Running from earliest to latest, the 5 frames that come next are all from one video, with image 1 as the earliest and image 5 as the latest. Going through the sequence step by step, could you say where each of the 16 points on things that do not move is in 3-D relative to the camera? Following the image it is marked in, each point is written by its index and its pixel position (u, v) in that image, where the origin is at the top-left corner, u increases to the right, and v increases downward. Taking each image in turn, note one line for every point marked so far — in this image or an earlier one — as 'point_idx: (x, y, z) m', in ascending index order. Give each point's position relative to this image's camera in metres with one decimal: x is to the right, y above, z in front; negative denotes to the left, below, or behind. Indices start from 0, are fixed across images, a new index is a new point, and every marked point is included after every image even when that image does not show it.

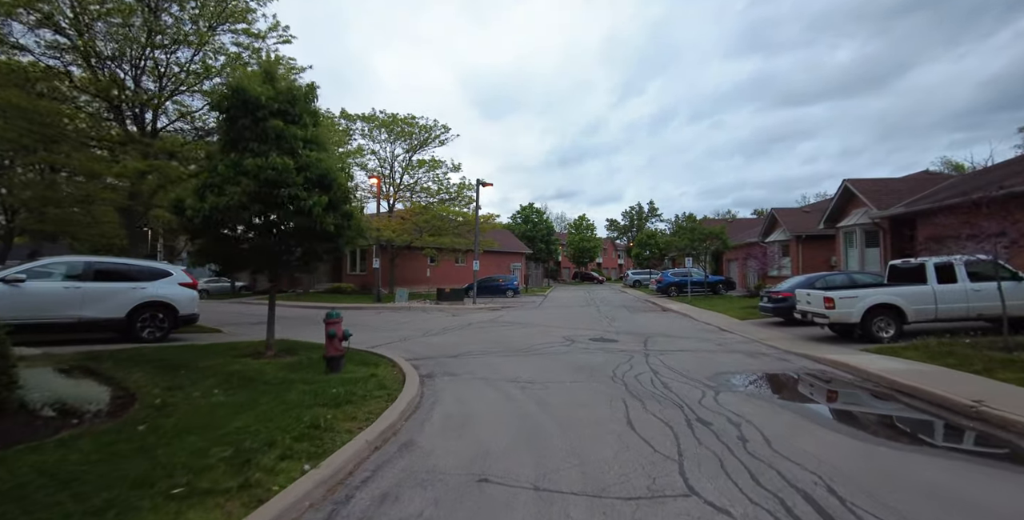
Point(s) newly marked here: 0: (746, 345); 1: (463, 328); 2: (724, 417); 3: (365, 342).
0: (+6.2, -2.2, +11.3) m
1: (-1.7, -2.4, +14.9) m
2: (+2.8, -2.0, +5.5) m
3: (-4.2, -2.4, +12.1) m
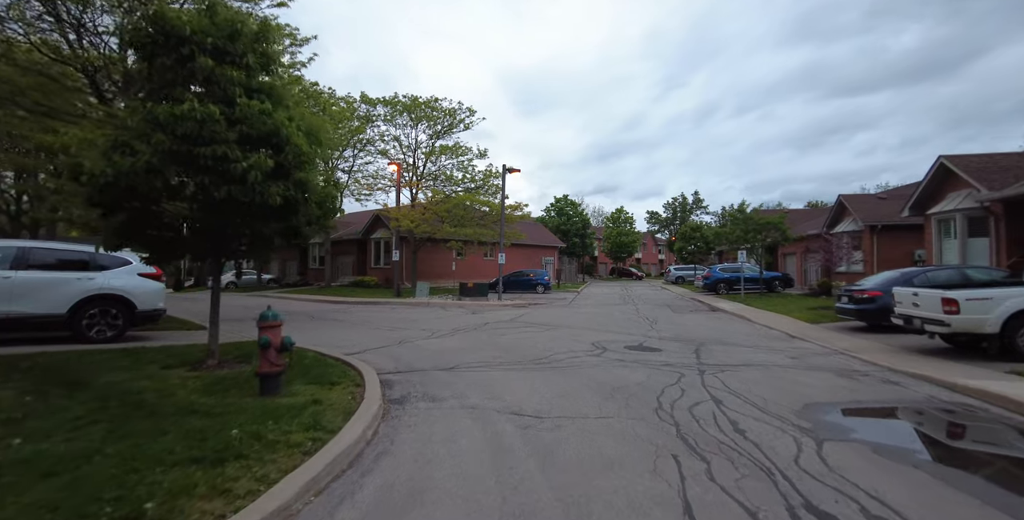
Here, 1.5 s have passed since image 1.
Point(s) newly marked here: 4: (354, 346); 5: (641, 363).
0: (+6.5, -2.0, +8.7) m
1: (-1.1, -2.1, +12.9) m
2: (+2.6, -1.9, +3.3) m
3: (-3.8, -2.1, +10.4) m
4: (-3.9, -2.1, +10.4) m
5: (+2.4, -2.0, +8.1) m
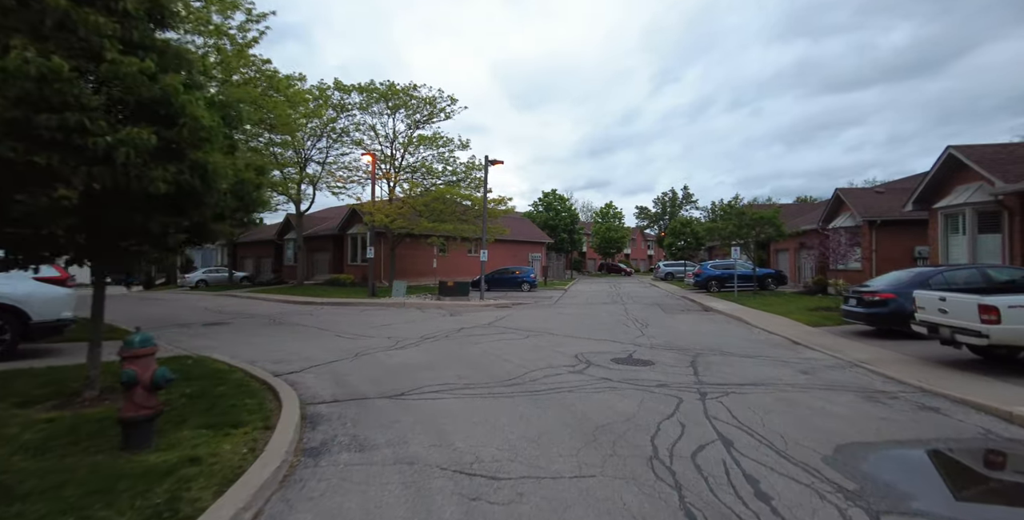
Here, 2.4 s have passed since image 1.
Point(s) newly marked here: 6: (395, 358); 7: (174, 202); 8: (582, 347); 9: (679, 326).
0: (+6.0, -2.0, +7.6) m
1: (-1.7, -2.1, +11.6) m
2: (+2.2, -1.9, +2.0) m
3: (-4.4, -2.1, +9.0) m
4: (-4.5, -2.2, +9.0) m
5: (+1.9, -2.0, +6.9) m
6: (-2.5, -2.1, +9.1) m
7: (-4.3, +0.7, +5.3) m
8: (+1.6, -2.0, +9.8) m
9: (+5.4, -2.1, +13.7) m
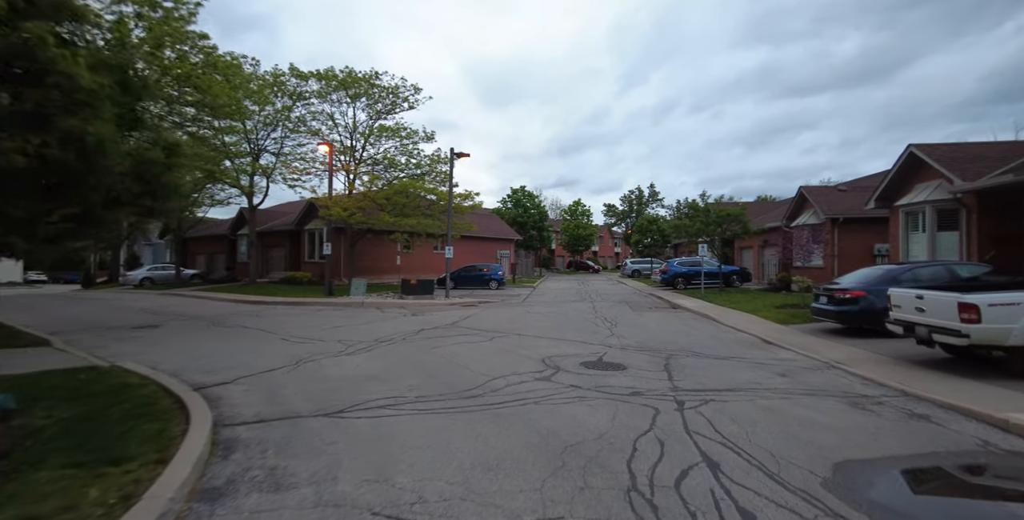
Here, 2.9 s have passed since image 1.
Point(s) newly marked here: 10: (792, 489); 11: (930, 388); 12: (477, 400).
0: (+5.3, -2.0, +7.2) m
1: (-2.6, -2.0, +10.7) m
2: (+1.9, -1.9, +1.4) m
3: (-5.1, -2.0, +7.9) m
4: (-5.2, -2.1, +7.9) m
5: (+1.3, -1.9, +6.2) m
6: (-3.3, -2.0, +8.1) m
7: (-4.7, +0.8, +4.2) m
8: (+0.8, -1.9, +9.1) m
9: (+4.3, -2.0, +13.3) m
10: (+2.4, -2.0, +3.7) m
11: (+6.1, -1.9, +6.2) m
12: (-0.5, -1.9, +5.9) m
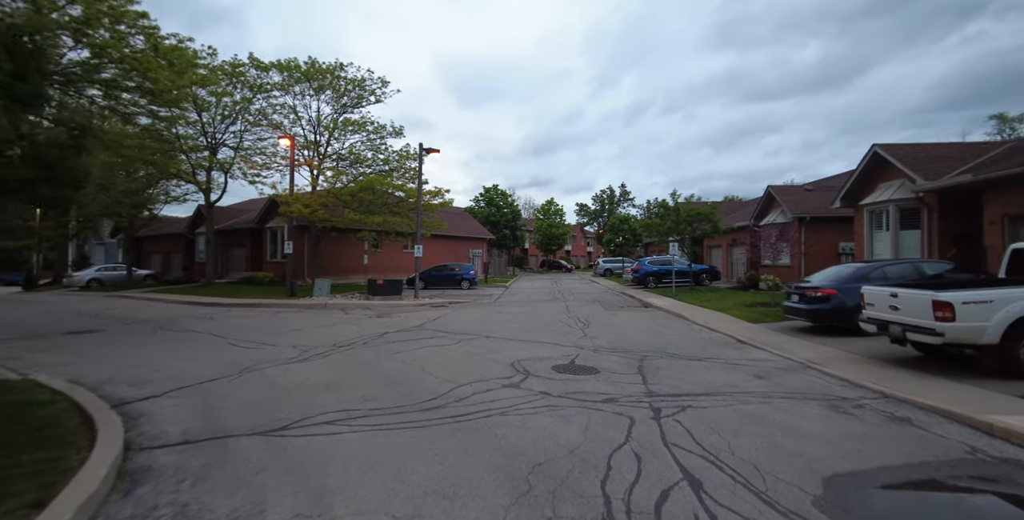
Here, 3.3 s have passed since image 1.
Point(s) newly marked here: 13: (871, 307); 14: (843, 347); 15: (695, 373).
0: (+4.8, -1.9, +7.0) m
1: (-3.4, -1.9, +10.0) m
2: (+1.8, -1.9, +1.0) m
3: (-5.7, -2.0, +7.1) m
4: (-5.8, -2.0, +7.1) m
5: (+0.8, -1.9, +5.8) m
6: (-3.8, -2.0, +7.4) m
7: (-5.1, +0.8, +3.4) m
8: (+0.2, -1.9, +8.6) m
9: (+3.4, -2.0, +13.0) m
10: (+2.1, -1.9, +3.3) m
11: (+5.6, -1.8, +6.0) m
12: (-0.9, -1.9, +5.3) m
13: (+6.5, -0.9, +7.8) m
14: (+6.9, -1.8, +8.9) m
15: (+3.2, -2.0, +7.4) m
